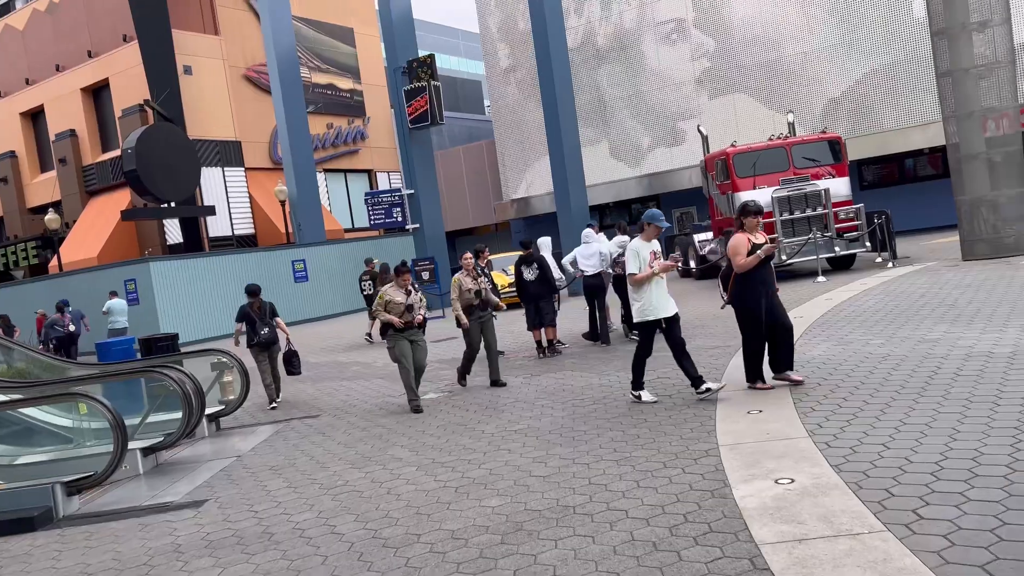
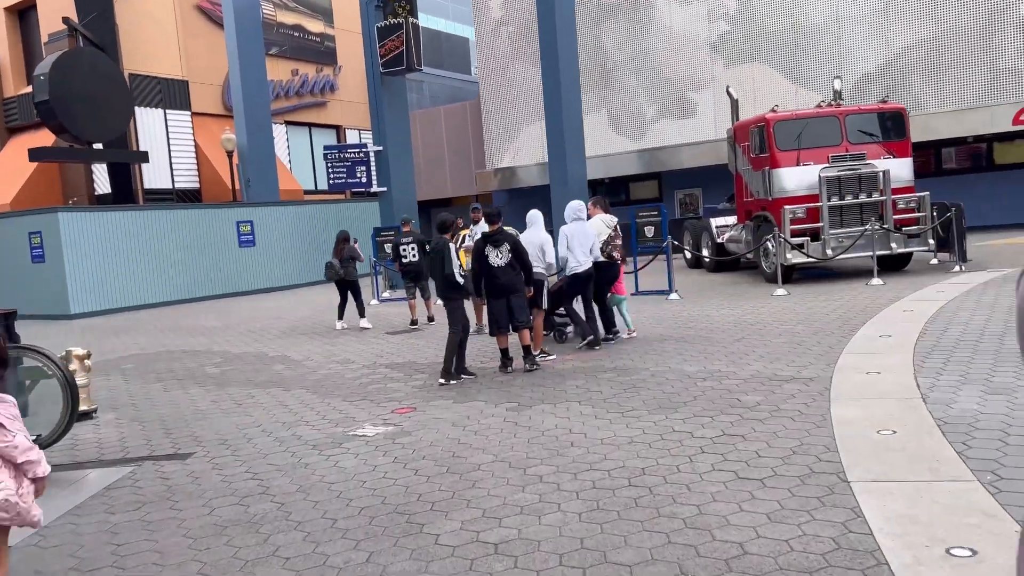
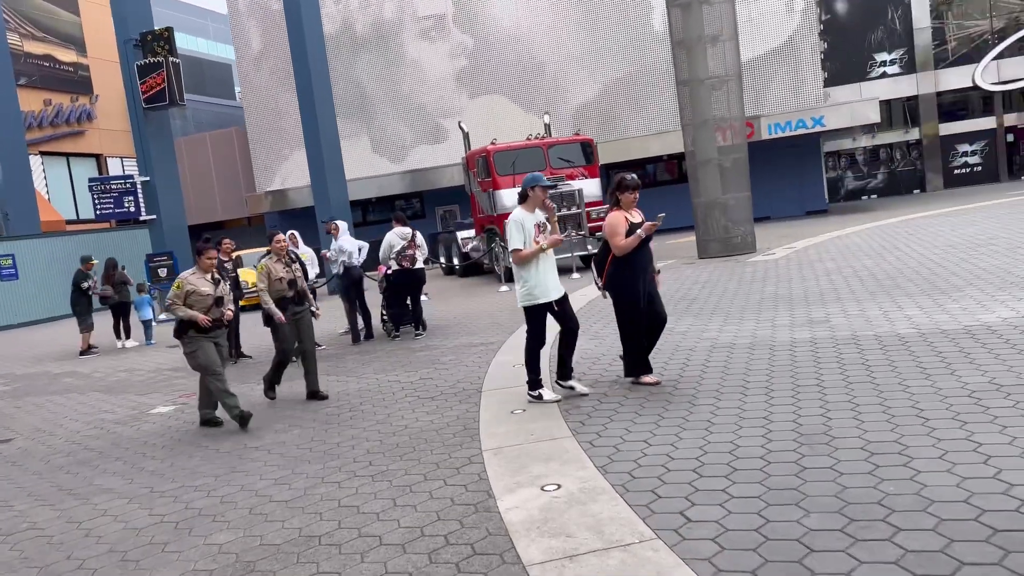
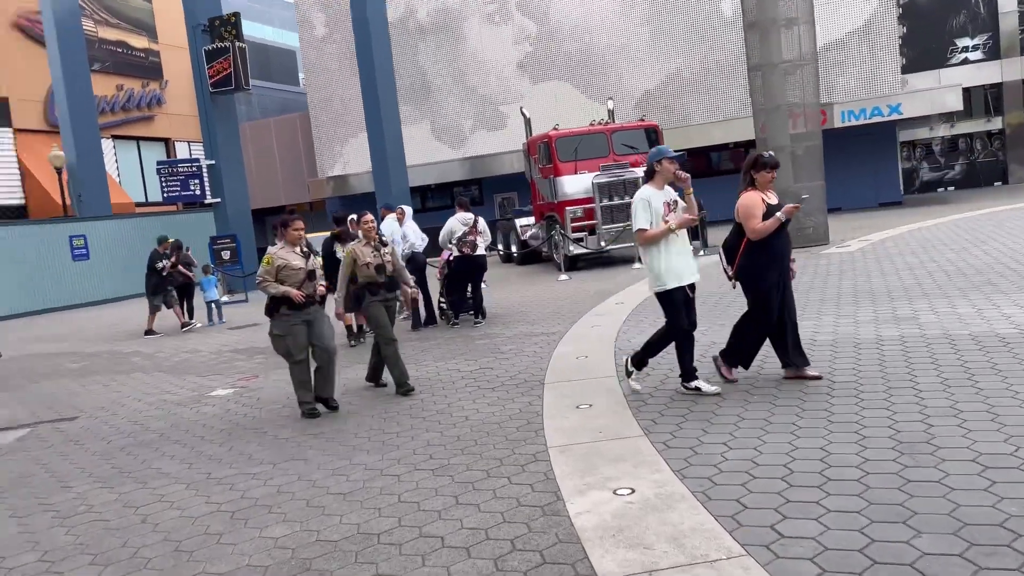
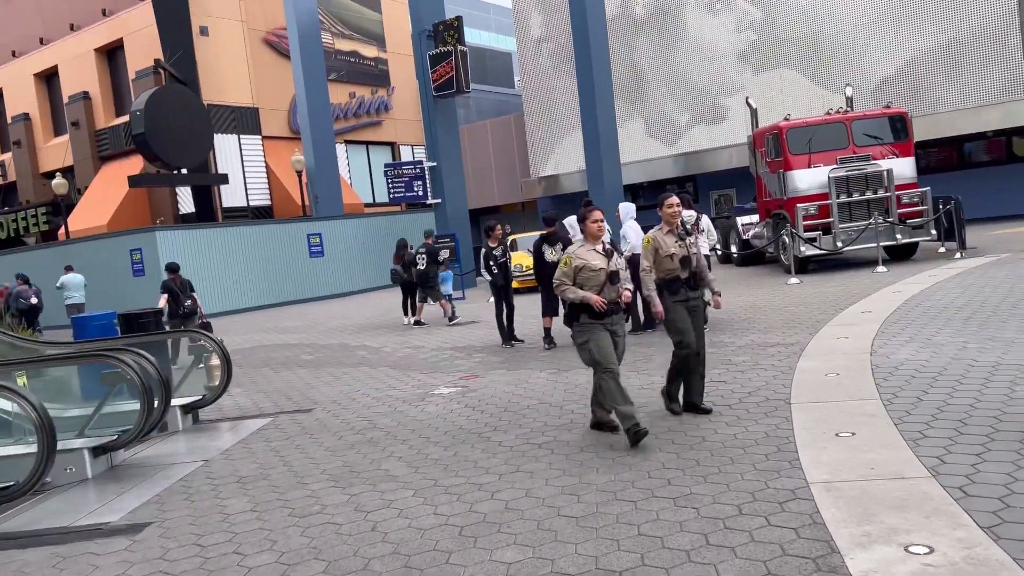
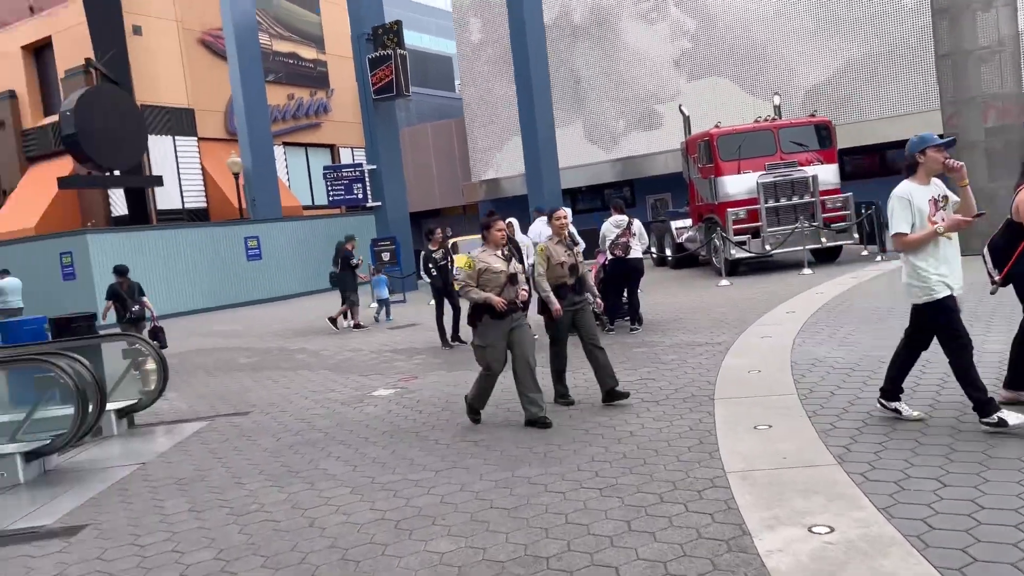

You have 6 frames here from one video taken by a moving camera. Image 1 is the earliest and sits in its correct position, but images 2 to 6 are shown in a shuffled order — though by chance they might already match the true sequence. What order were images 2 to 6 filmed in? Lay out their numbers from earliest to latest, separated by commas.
3, 4, 6, 5, 2
